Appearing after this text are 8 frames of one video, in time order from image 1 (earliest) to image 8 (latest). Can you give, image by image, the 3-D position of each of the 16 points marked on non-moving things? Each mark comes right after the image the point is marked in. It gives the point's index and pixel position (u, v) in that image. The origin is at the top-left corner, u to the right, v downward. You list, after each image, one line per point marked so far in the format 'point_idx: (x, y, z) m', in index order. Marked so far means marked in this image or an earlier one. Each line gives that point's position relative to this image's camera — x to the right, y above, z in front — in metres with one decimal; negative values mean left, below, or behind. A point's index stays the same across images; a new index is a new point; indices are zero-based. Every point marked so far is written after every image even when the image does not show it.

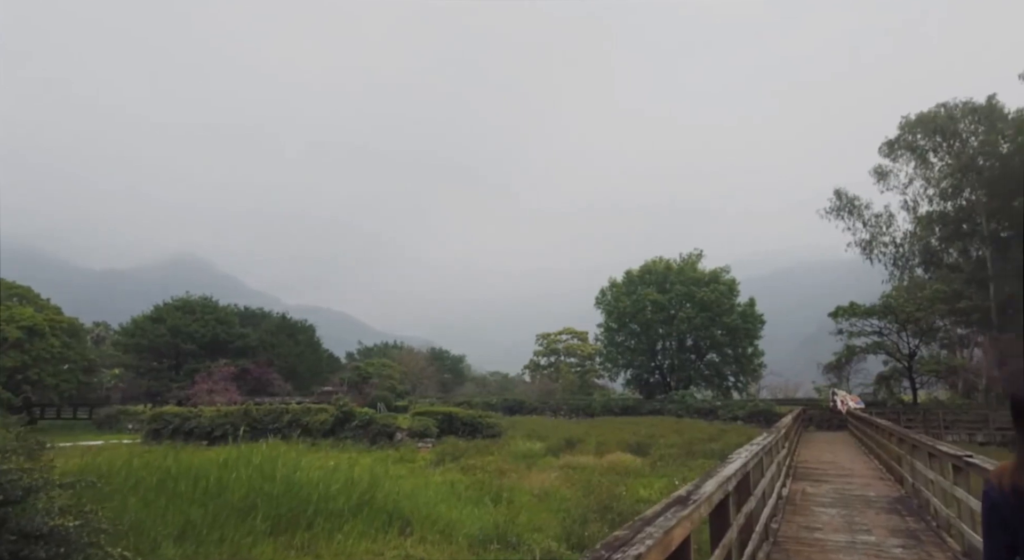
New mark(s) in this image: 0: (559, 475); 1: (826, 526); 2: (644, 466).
0: (+1.1, -4.6, +14.5) m
1: (+2.8, -2.2, +5.5) m
2: (+3.3, -4.7, +15.4) m
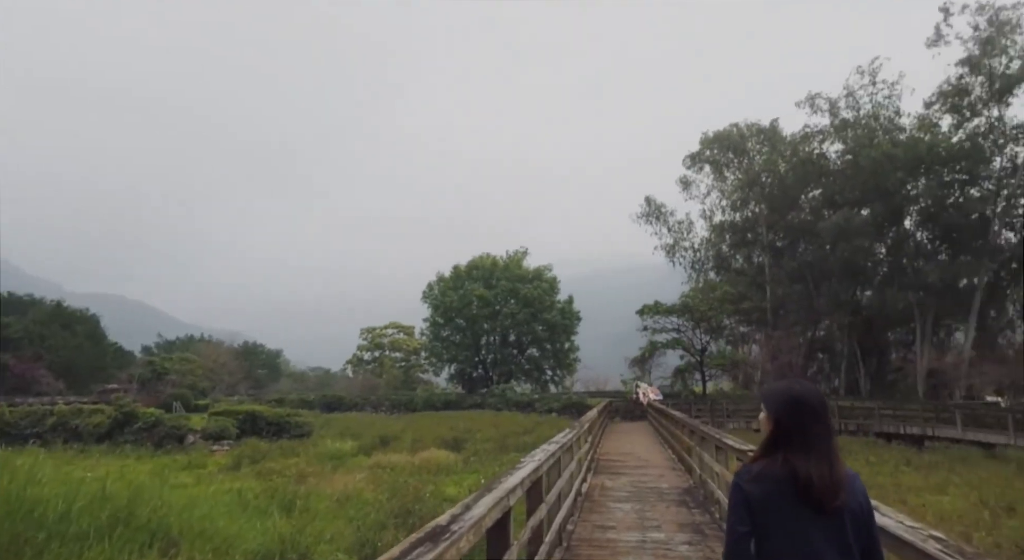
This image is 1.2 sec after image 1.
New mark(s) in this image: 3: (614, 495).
0: (-3.2, -4.3, +13.5) m
1: (+0.9, -2.1, +5.3) m
2: (-1.3, -4.5, +15.0) m
3: (+1.1, -2.4, +6.8) m
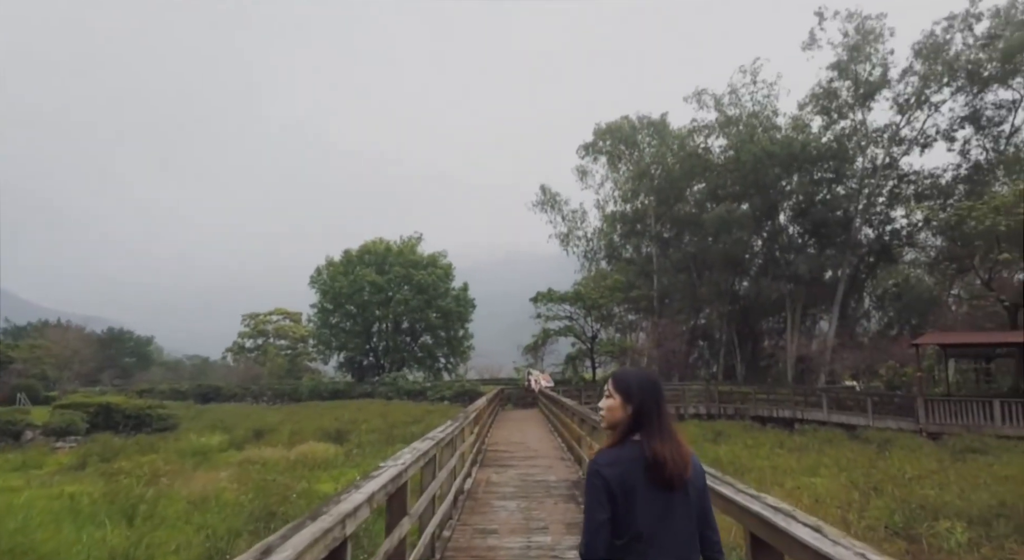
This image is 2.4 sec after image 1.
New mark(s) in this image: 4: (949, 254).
0: (-5.6, -3.9, +12.2) m
1: (-0.1, -1.9, +4.8) m
2: (-4.0, -4.0, +14.0) m
3: (-0.1, -2.2, +6.4) m
4: (+14.4, +1.0, +19.9) m
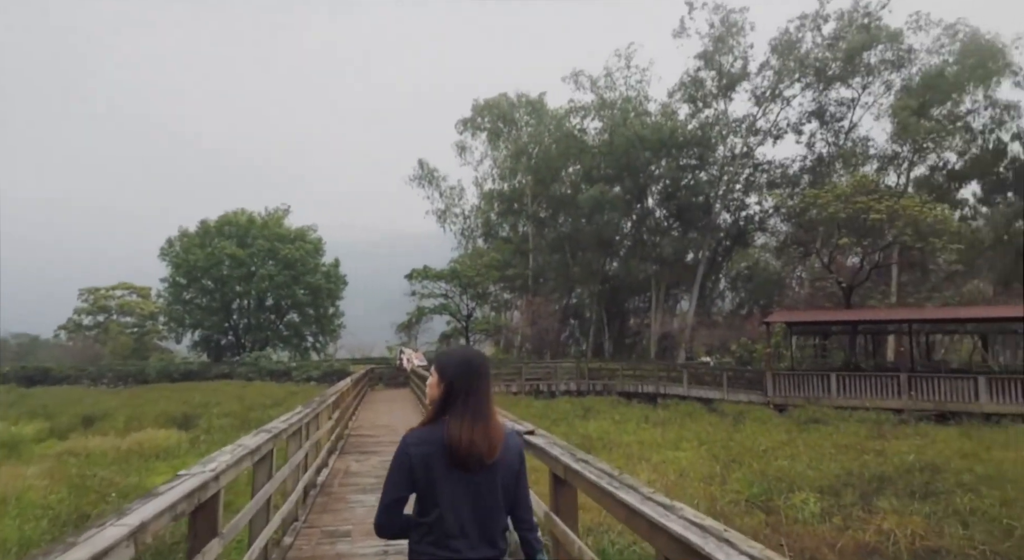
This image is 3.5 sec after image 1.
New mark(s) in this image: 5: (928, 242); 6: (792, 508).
0: (-8.0, -3.3, +10.5) m
1: (-1.1, -1.7, +4.2) m
2: (-6.8, -3.4, +12.6) m
3: (-1.5, -1.9, +5.8) m
4: (+10.2, +1.5, +21.9) m
5: (+12.6, +1.2, +18.4) m
6: (+2.5, -2.0, +5.3) m
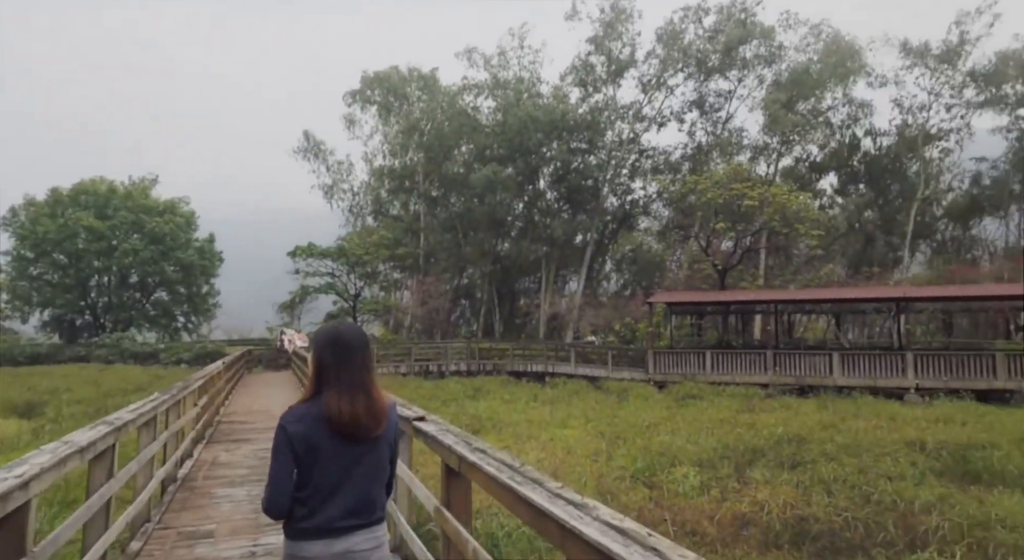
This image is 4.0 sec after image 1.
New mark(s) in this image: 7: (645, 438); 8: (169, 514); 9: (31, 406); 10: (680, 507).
0: (-9.8, -2.9, +8.8) m
1: (-1.8, -1.6, +3.8) m
2: (-8.9, -2.9, +11.1) m
3: (-2.5, -1.7, +5.3) m
4: (+6.2, +2.2, +23.0) m
5: (+9.2, +1.7, +20.1) m
6: (+1.5, -1.8, +5.6) m
7: (+1.7, -2.0, +7.6) m
8: (-2.3, -1.6, +4.1) m
9: (-11.6, -3.1, +14.7) m
10: (+1.4, -1.8, +4.9) m
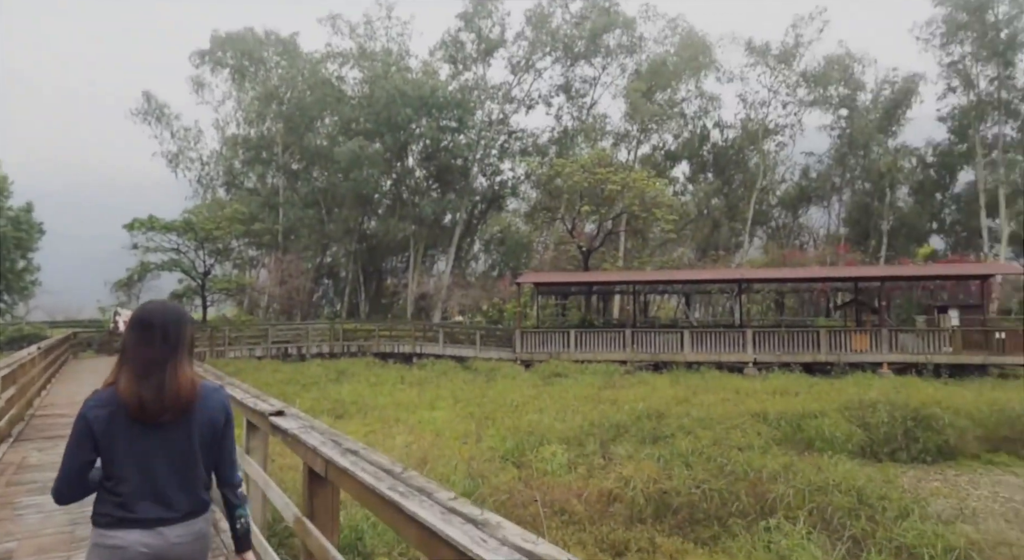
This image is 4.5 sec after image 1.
0: (-11.4, -2.6, +6.5) m
1: (-2.6, -1.4, +3.2) m
2: (-11.1, -2.5, +8.9) m
3: (-3.5, -1.5, +4.5) m
4: (+1.2, +2.9, +23.6) m
5: (+4.7, +2.4, +21.4) m
6: (+0.3, -1.7, +5.6) m
7: (0.0, -1.7, +7.7) m
8: (-3.1, -1.5, +3.4) m
9: (-14.5, -2.6, +11.8) m
10: (+0.3, -1.7, +5.0) m
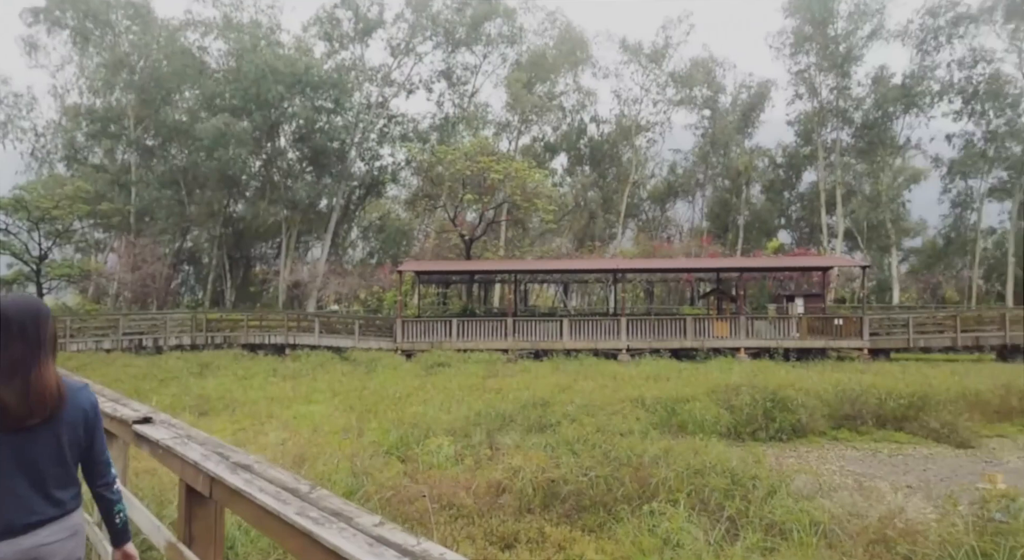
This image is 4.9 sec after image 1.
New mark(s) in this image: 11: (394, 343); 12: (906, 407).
0: (-12.4, -2.5, +4.2) m
1: (-3.1, -1.4, +2.7) m
2: (-12.5, -2.4, +6.6) m
3: (-4.3, -1.5, +3.8) m
4: (-3.3, +3.3, +23.3) m
5: (+0.6, +2.7, +21.8) m
6: (-0.8, -1.6, +5.6) m
7: (-1.4, -1.6, +7.6) m
8: (-3.7, -1.4, +2.8) m
9: (-16.4, -2.4, +8.8) m
10: (-0.6, -1.6, +5.0) m
11: (-3.3, -1.8, +17.2) m
12: (+5.7, -1.8, +8.7) m
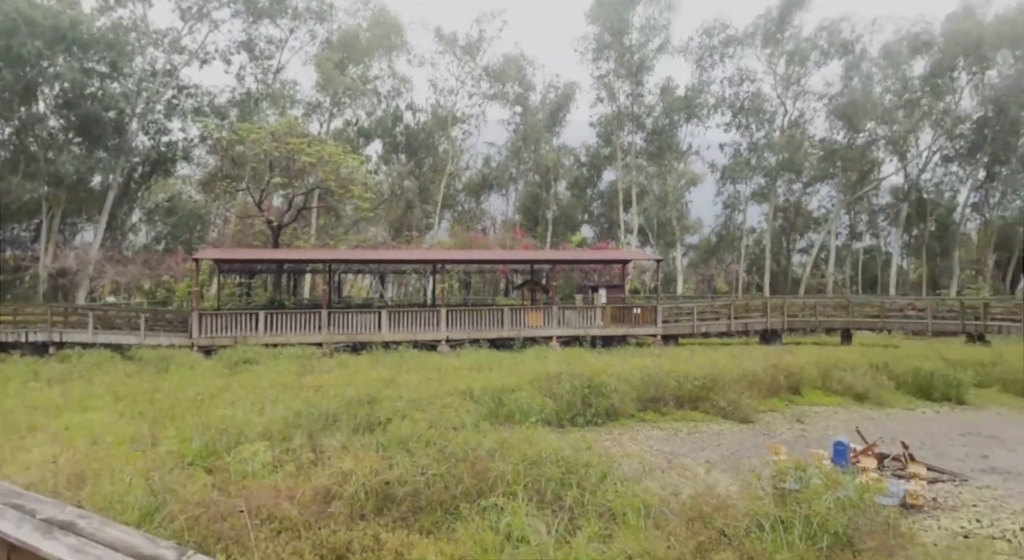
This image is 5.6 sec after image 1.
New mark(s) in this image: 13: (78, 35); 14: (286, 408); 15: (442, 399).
0: (-13.0, -2.4, +0.4) m
1: (-3.7, -1.4, +1.6) m
2: (-13.8, -2.3, +2.6) m
3: (-5.1, -1.4, +2.3) m
4: (-9.8, +3.7, +21.2) m
5: (-5.7, +3.1, +20.9) m
6: (-2.3, -1.5, +5.1) m
7: (-3.5, -1.5, +6.8) m
8: (-4.2, -1.4, +1.5) m
9: (-18.2, -2.3, +3.7) m
10: (-1.9, -1.6, +4.6) m
11: (-8.1, -1.5, +15.5) m
12: (+3.0, -1.7, +10.0) m
13: (-13.7, +7.9, +19.6) m
14: (-2.6, -1.5, +7.0) m
15: (-1.0, -1.5, +8.0) m
